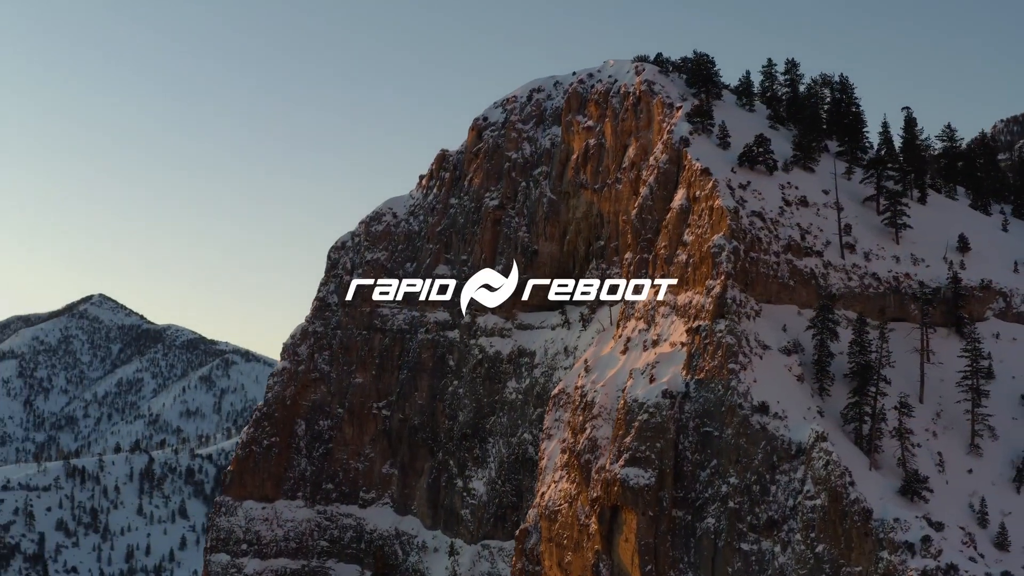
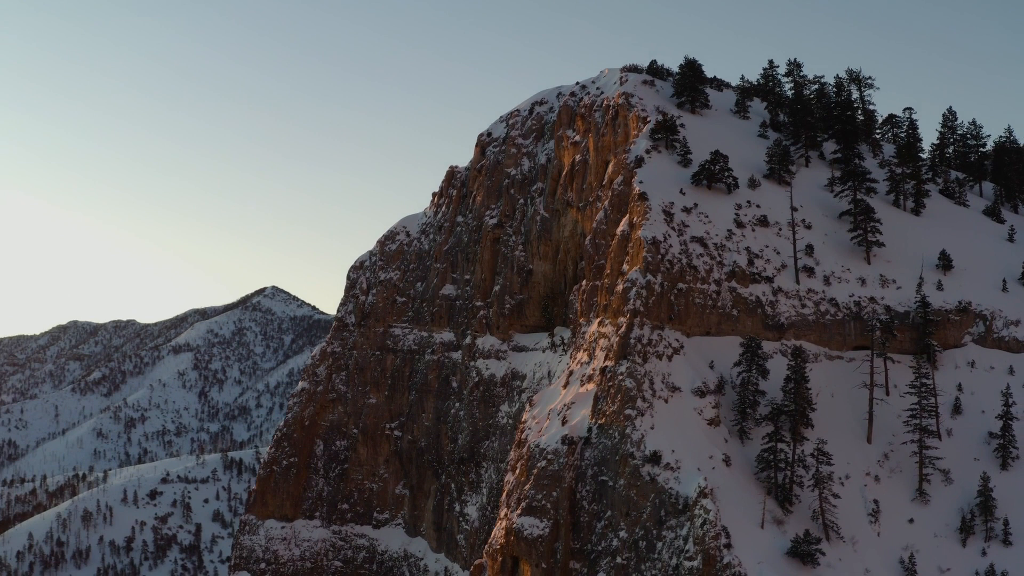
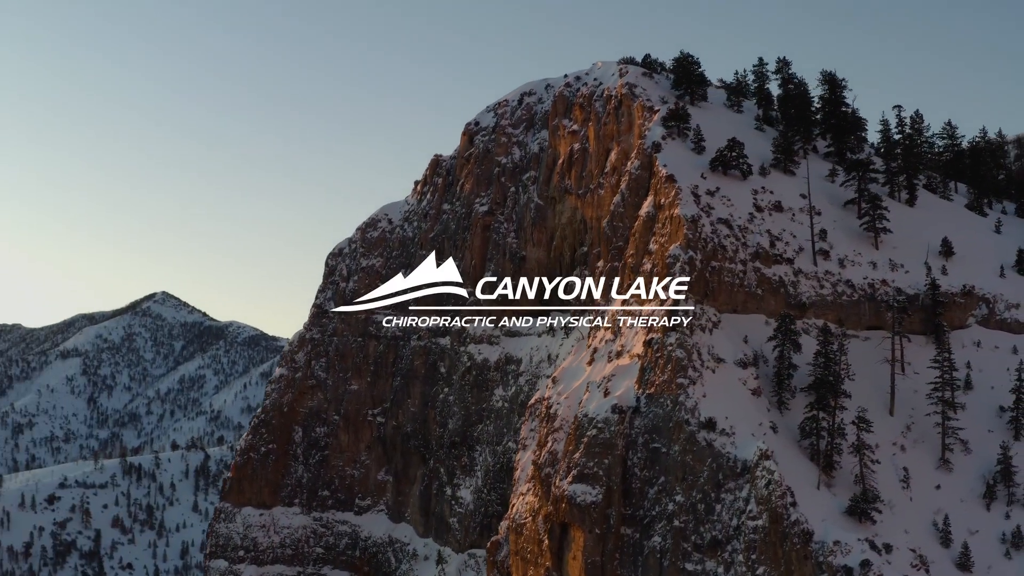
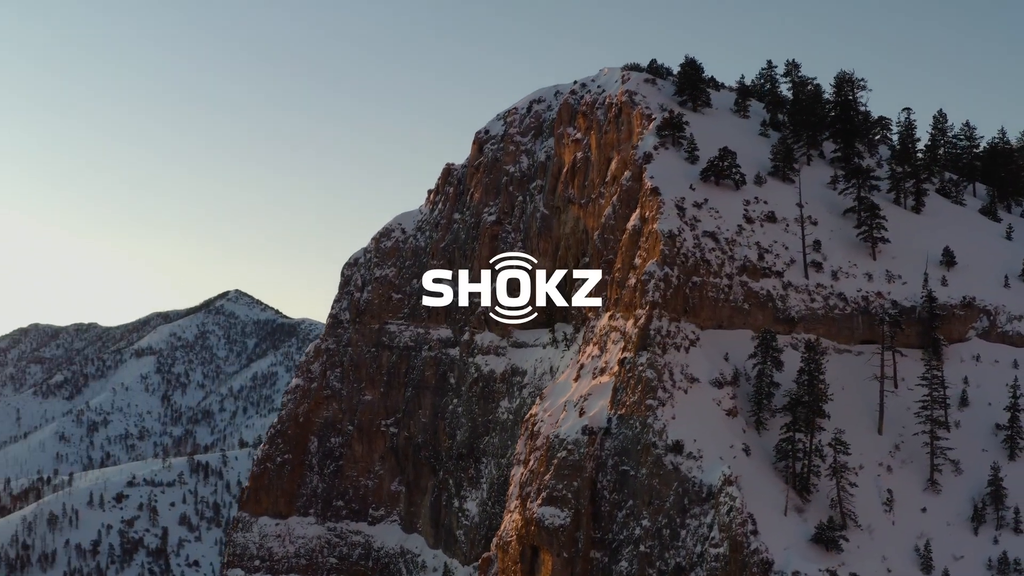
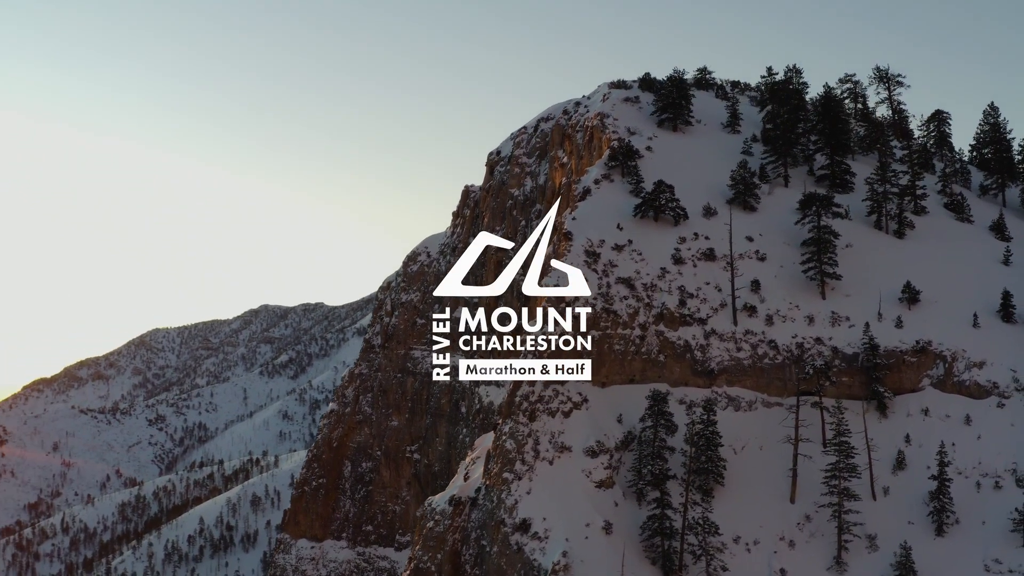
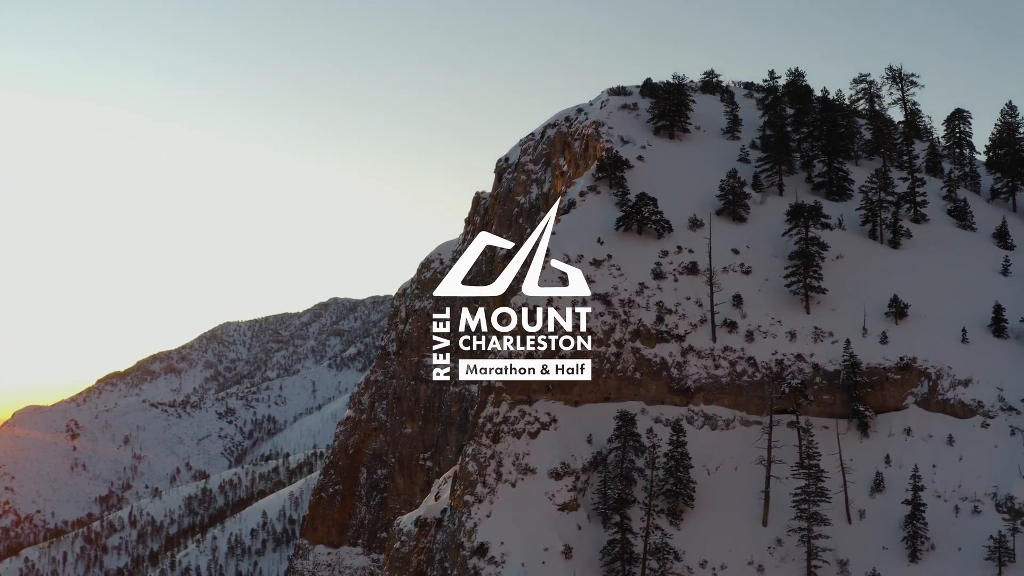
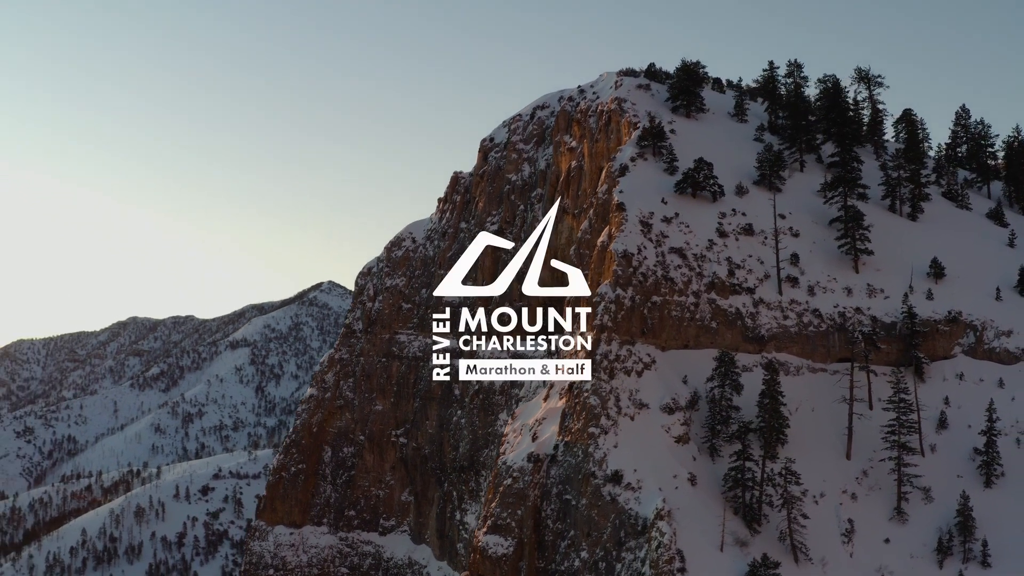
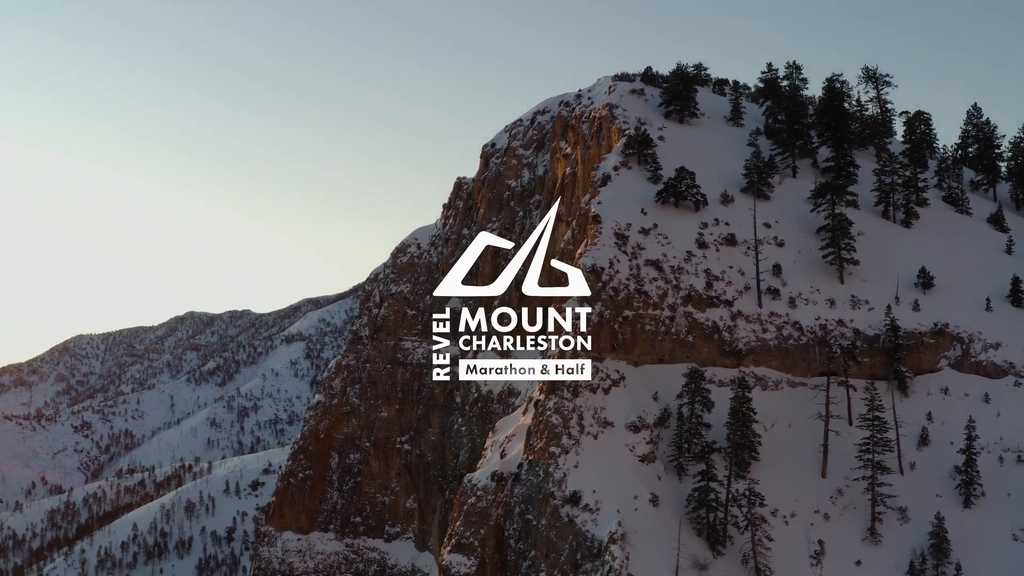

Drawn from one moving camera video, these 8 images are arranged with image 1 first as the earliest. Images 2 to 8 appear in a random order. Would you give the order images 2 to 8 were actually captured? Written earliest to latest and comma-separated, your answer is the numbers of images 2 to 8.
3, 4, 2, 7, 8, 5, 6
